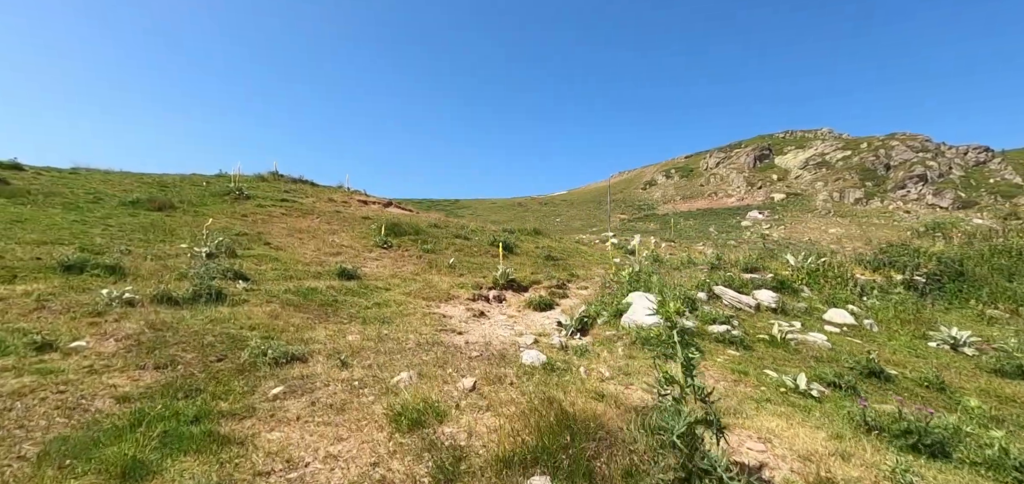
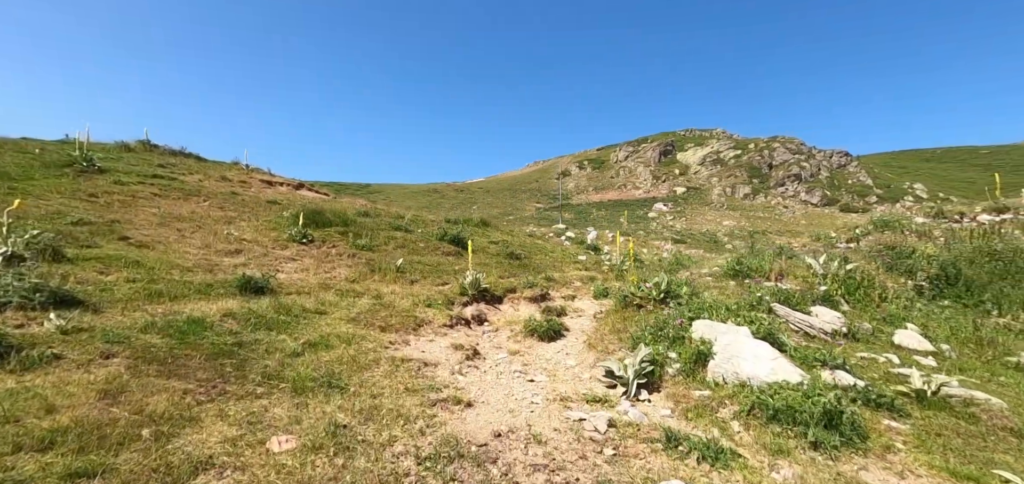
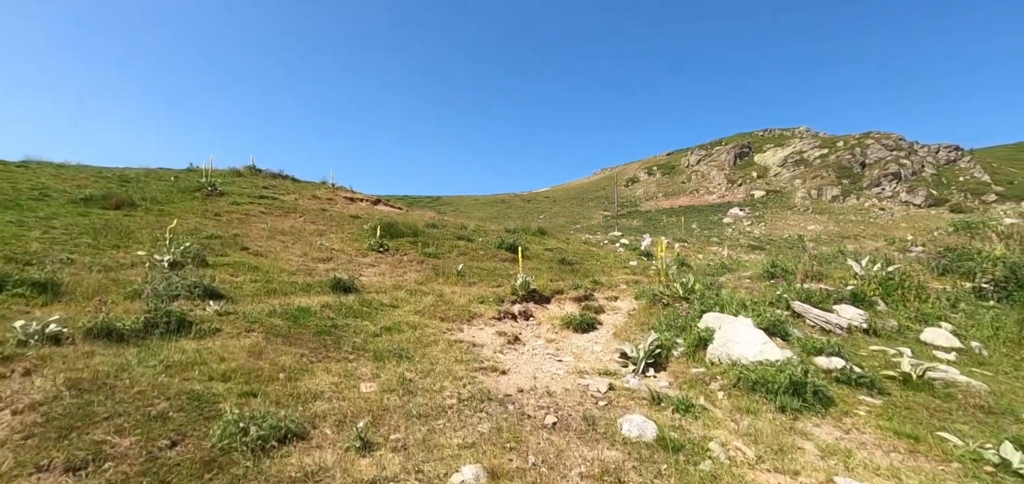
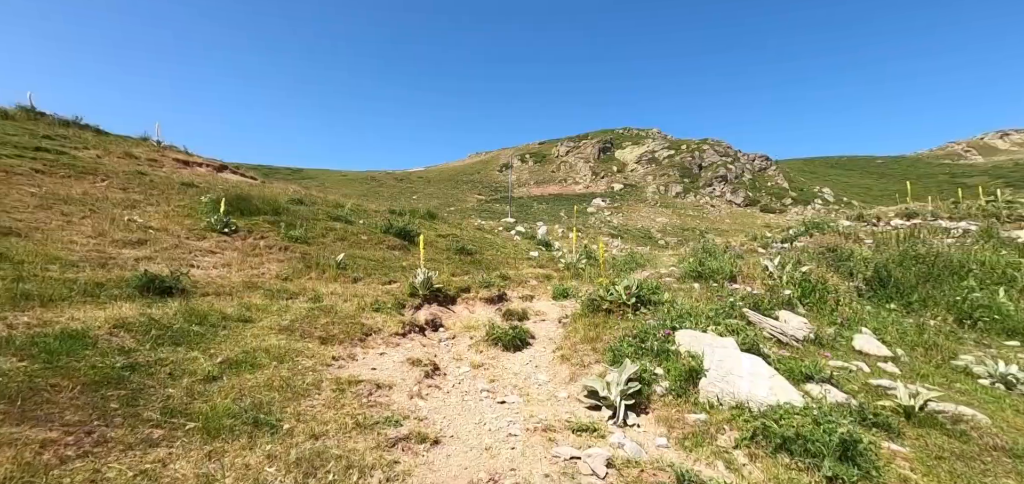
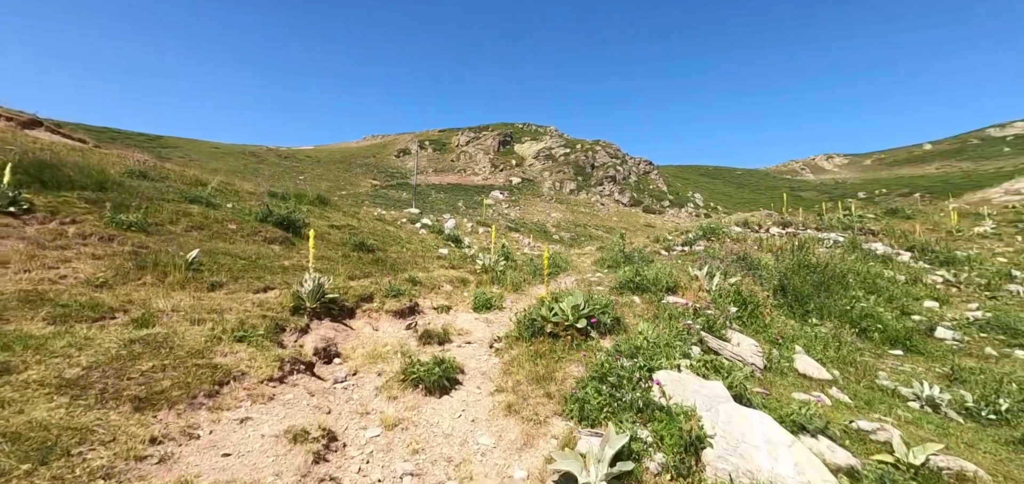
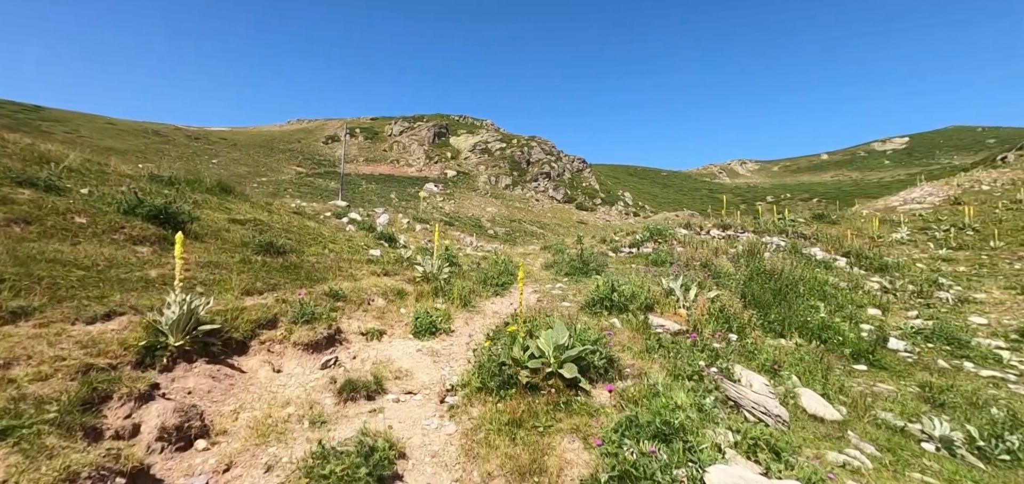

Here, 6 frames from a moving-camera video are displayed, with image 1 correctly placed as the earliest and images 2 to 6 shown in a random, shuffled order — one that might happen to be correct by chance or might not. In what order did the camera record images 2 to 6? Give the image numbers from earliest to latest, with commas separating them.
3, 2, 4, 5, 6
